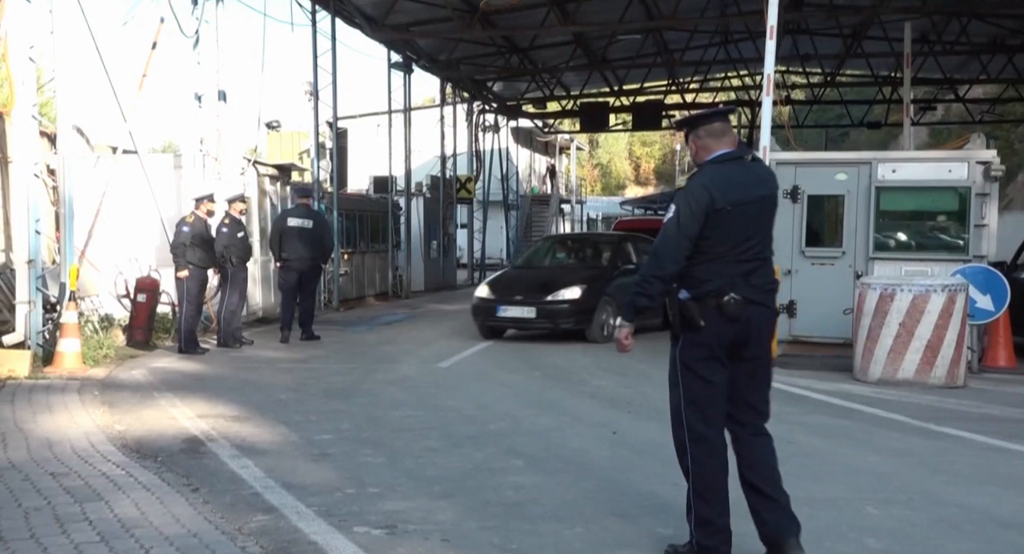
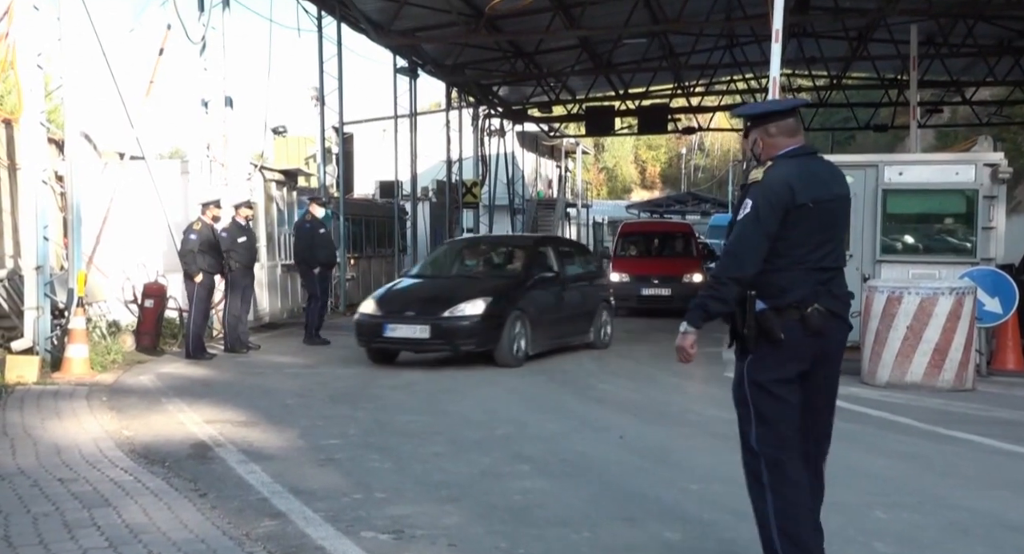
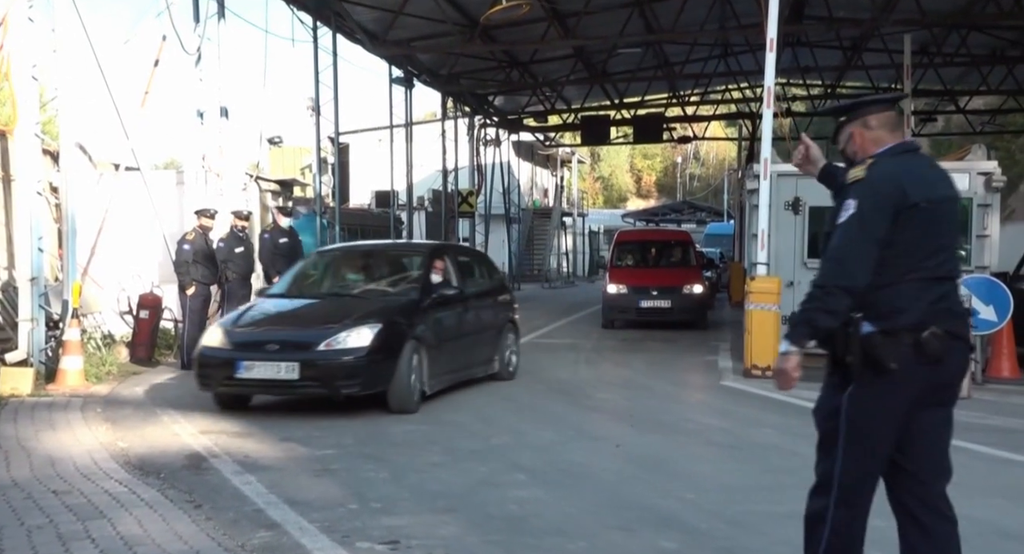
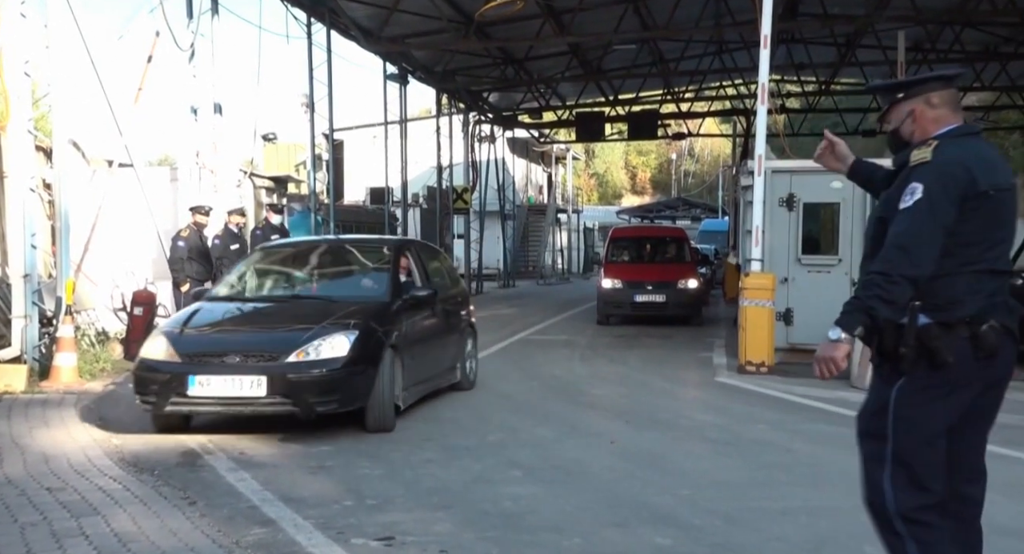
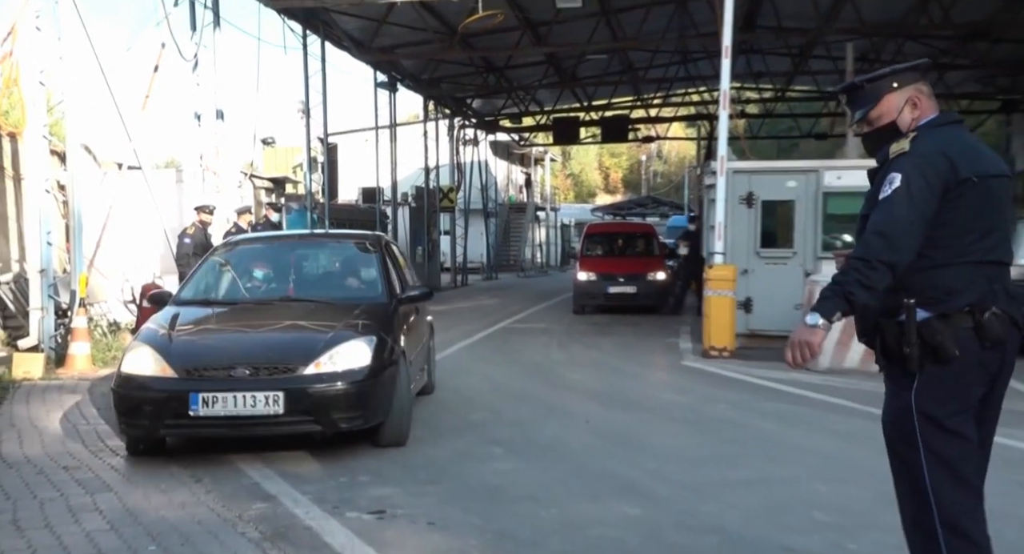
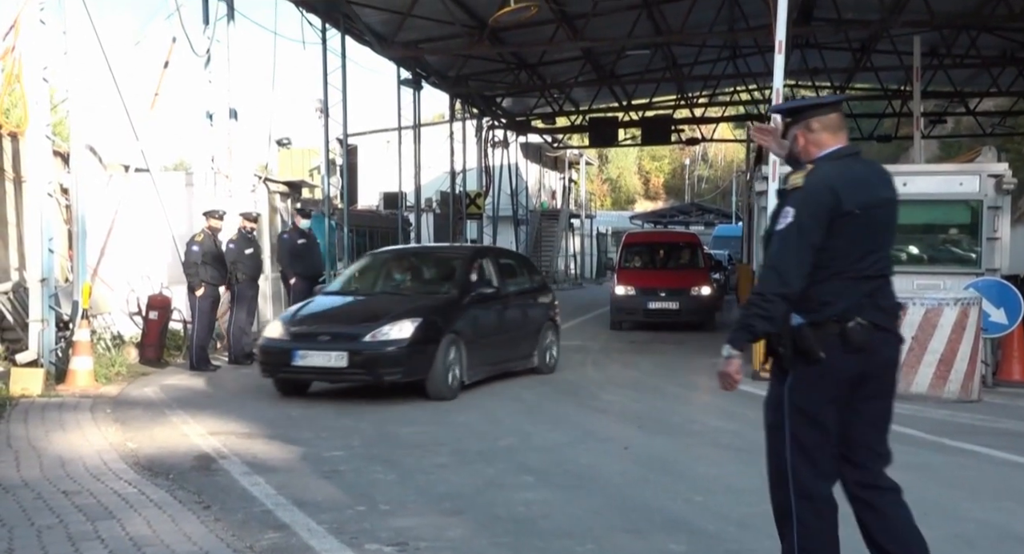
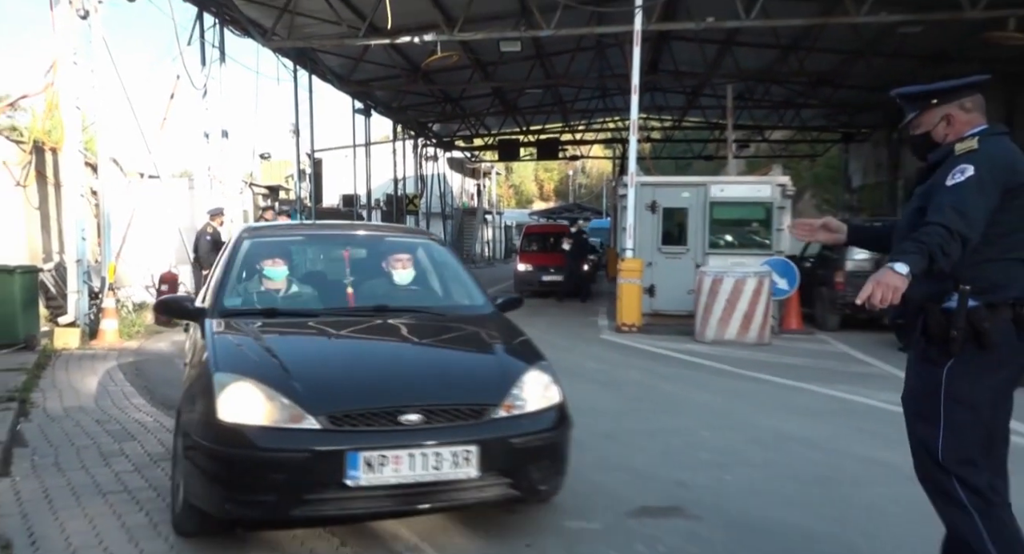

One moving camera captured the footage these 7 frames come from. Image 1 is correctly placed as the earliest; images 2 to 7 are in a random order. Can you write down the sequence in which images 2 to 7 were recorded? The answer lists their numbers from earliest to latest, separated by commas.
2, 6, 3, 4, 5, 7
